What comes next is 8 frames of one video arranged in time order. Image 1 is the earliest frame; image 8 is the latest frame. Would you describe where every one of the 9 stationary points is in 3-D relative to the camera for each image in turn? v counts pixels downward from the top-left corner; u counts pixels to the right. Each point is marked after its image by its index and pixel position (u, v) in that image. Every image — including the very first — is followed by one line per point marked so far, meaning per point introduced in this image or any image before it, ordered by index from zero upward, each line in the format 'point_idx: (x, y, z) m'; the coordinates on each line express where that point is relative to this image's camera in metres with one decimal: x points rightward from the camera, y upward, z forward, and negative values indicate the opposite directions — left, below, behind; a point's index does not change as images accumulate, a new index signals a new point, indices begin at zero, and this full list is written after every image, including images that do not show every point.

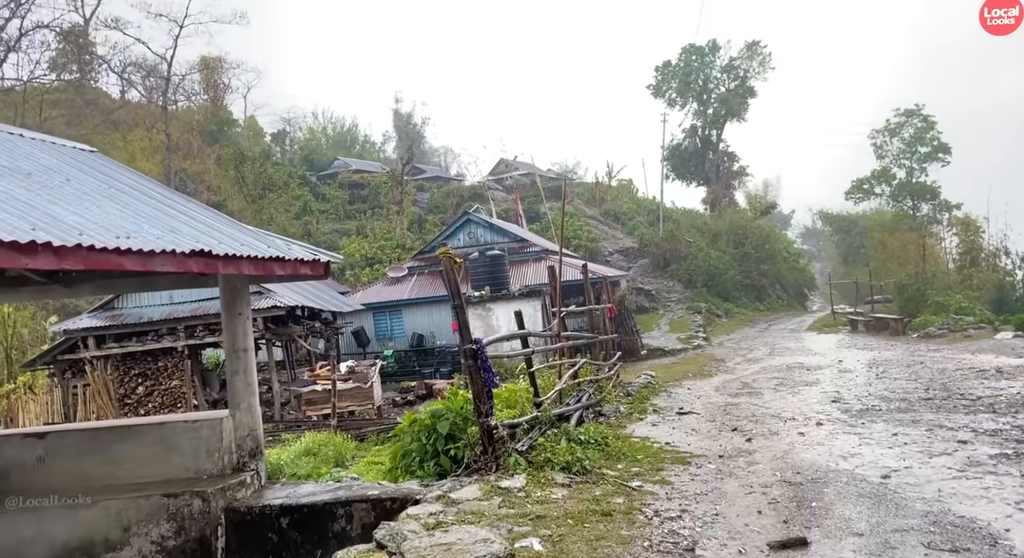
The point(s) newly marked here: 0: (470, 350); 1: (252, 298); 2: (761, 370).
0: (-0.3, -0.5, +5.3) m
1: (-5.1, -0.4, +14.3) m
2: (+4.9, -1.8, +14.2) m
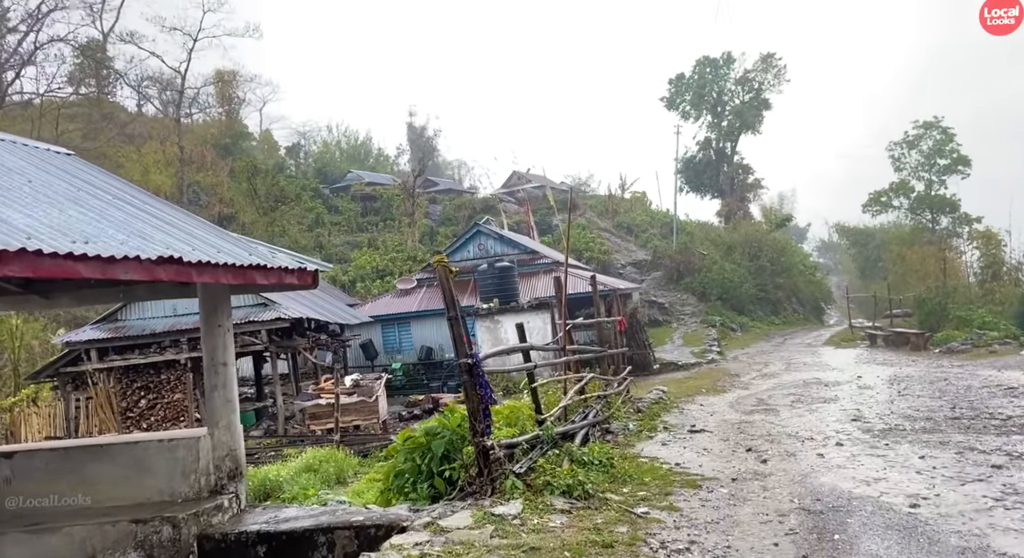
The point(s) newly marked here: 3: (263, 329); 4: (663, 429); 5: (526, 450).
0: (-0.3, -0.6, +5.0) m
1: (-5.0, -0.6, +14.0) m
2: (+5.1, -2.0, +13.8) m
3: (-4.8, -1.0, +13.9) m
4: (+1.8, -1.8, +8.8) m
5: (+0.1, -1.3, +5.4) m
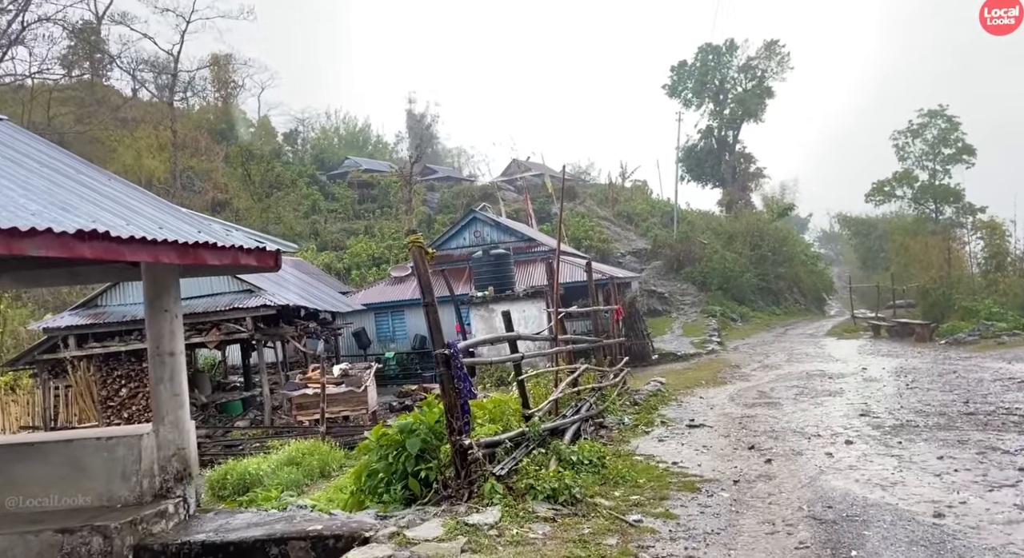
0: (-0.4, -0.5, +4.5) m
1: (-5.1, -0.4, +13.6) m
2: (+5.0, -1.8, +13.3) m
3: (-4.9, -0.7, +13.4) m
4: (+1.7, -1.7, +8.3) m
5: (0.0, -1.2, +4.9) m
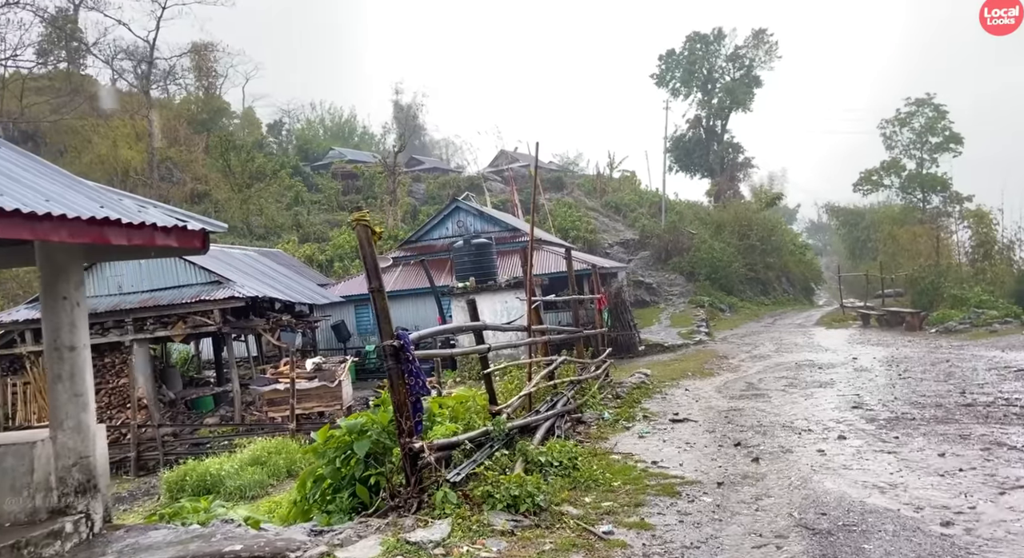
0: (-0.7, -0.4, +4.0) m
1: (-5.5, -0.2, +13.0) m
2: (+4.6, -1.6, +12.9) m
3: (-5.3, -0.5, +12.8) m
4: (+1.4, -1.5, +7.9) m
5: (-0.3, -1.0, +4.4) m
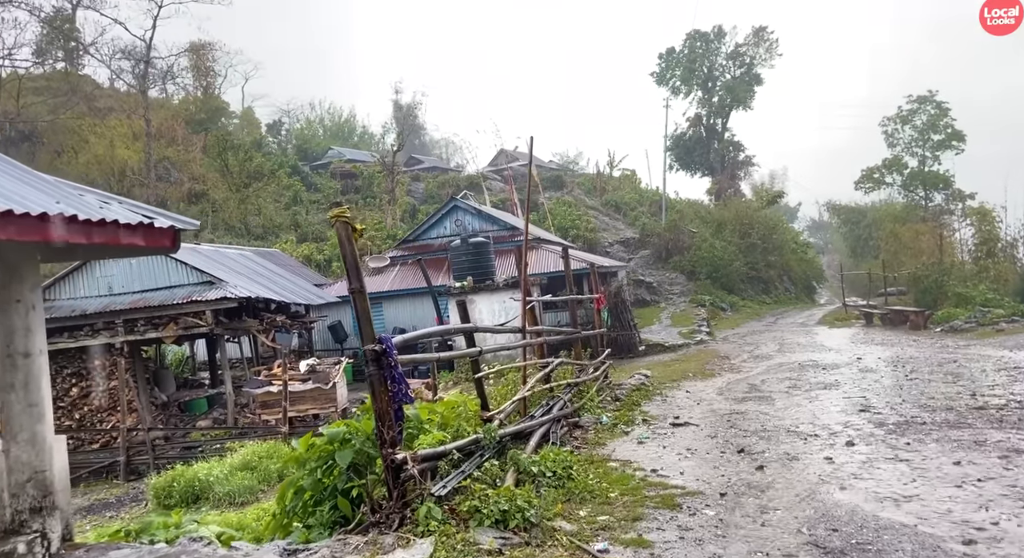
0: (-0.7, -0.4, +3.8) m
1: (-5.5, -0.2, +12.8) m
2: (+4.6, -1.6, +12.7) m
3: (-5.3, -0.5, +12.6) m
4: (+1.4, -1.5, +7.6) m
5: (-0.3, -1.0, +4.2) m
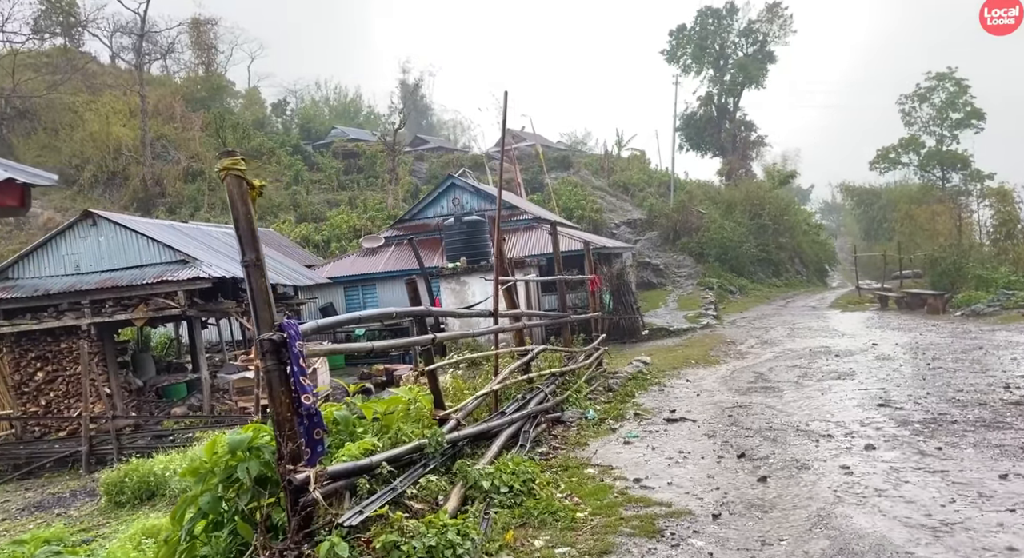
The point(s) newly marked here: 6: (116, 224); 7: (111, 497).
0: (-1.0, -0.3, +3.0) m
1: (-5.7, +0.2, +12.0) m
2: (+4.4, -1.3, +11.8) m
3: (-5.5, -0.2, +11.9) m
4: (+1.1, -1.3, +6.8) m
5: (-0.6, -0.9, +3.4) m
6: (-6.8, +0.9, +12.3) m
7: (-4.5, -2.4, +8.1) m
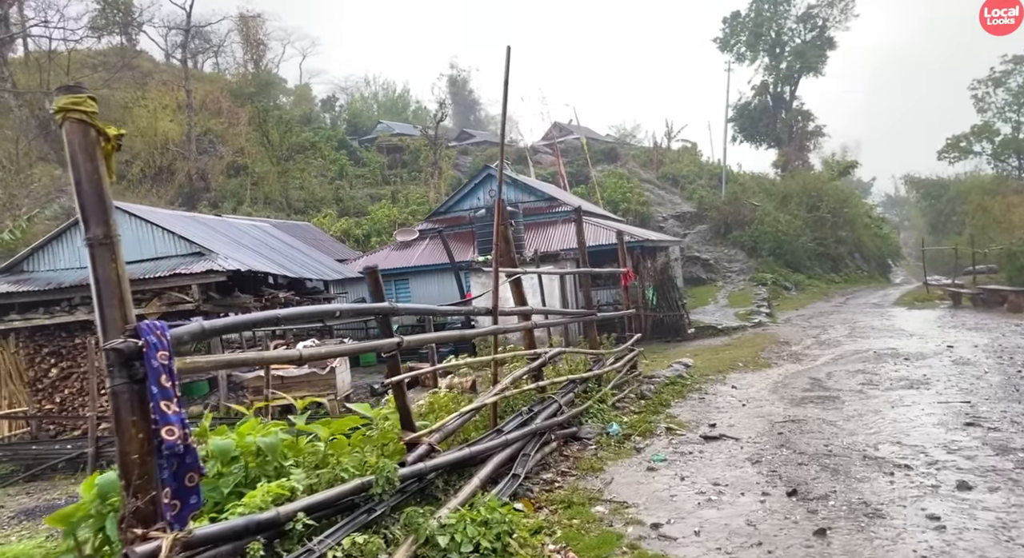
0: (-1.2, -0.2, +2.1) m
1: (-5.2, +0.3, +11.5) m
2: (+4.8, -1.2, +10.6) m
3: (-5.0, -0.1, +11.3) m
4: (+1.2, -1.2, +5.8) m
5: (-0.7, -0.9, +2.5) m
6: (-6.3, +1.1, +11.8) m
7: (-4.3, -2.4, +7.5) m
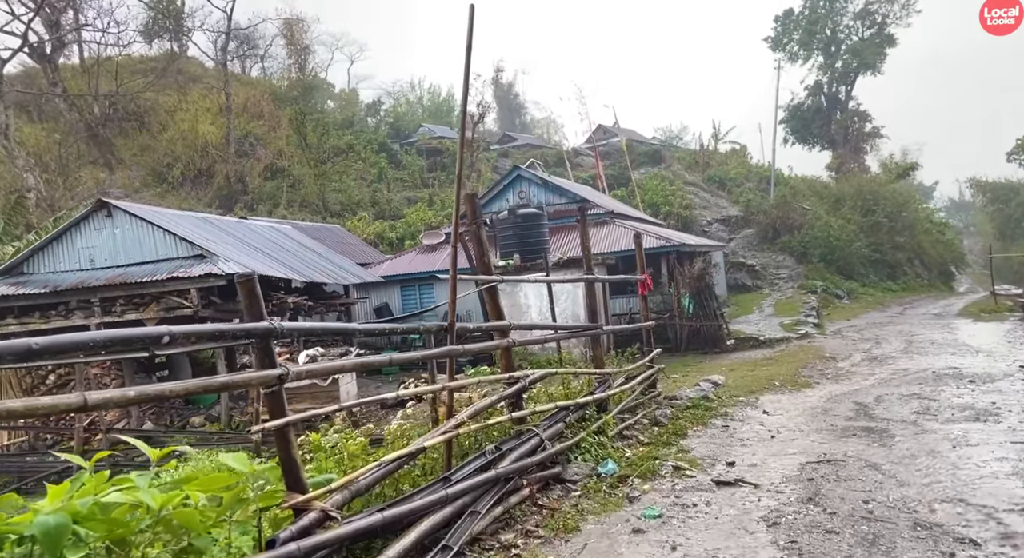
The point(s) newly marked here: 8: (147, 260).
0: (-1.6, -0.2, +1.3) m
1: (-5.0, +0.2, +10.9) m
2: (+5.0, -1.3, +9.4) m
3: (-4.8, -0.1, +10.8) m
4: (+1.1, -1.3, +4.9) m
5: (-1.1, -0.9, +1.7) m
6: (-6.0, +1.0, +11.4) m
7: (-4.4, -2.4, +6.9) m
8: (-5.7, +0.3, +11.3) m
